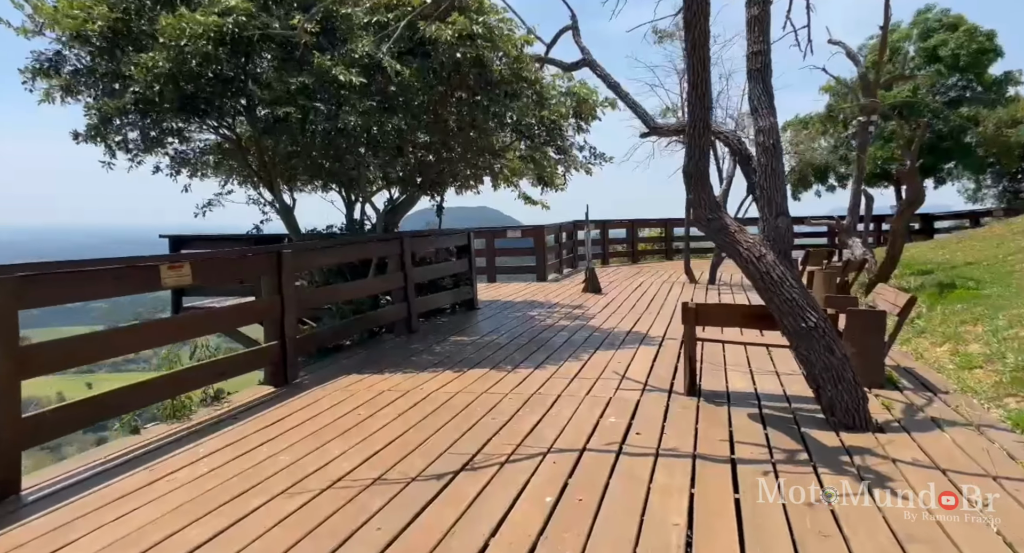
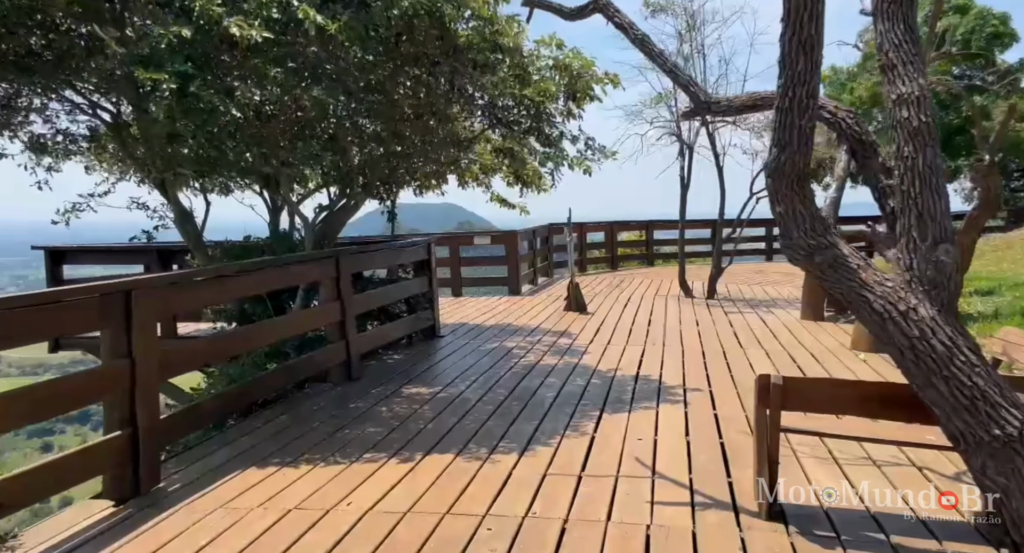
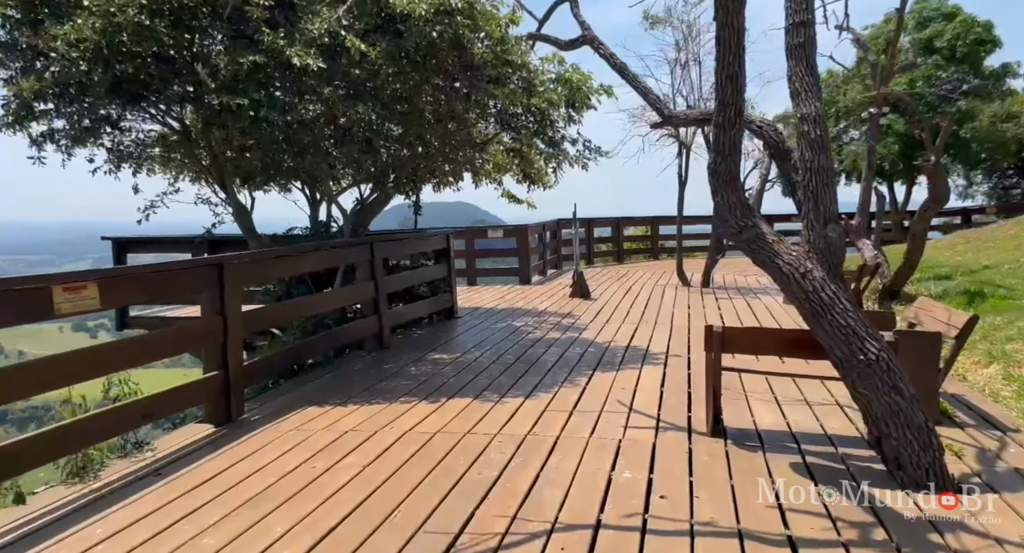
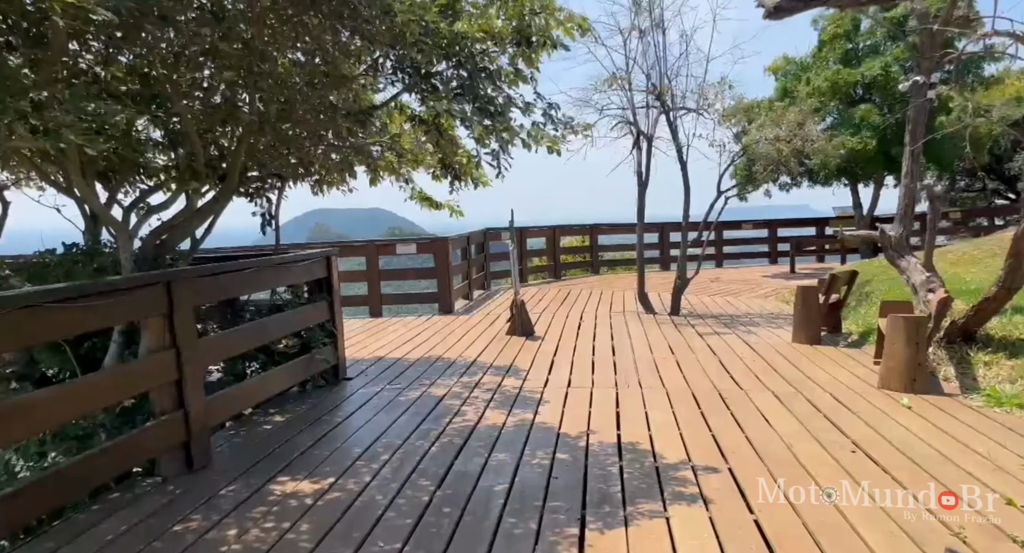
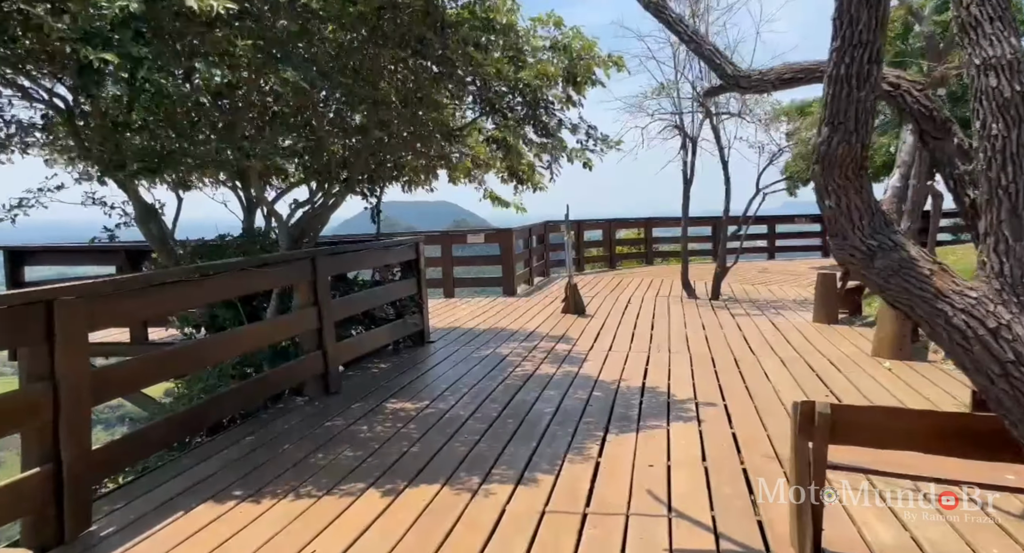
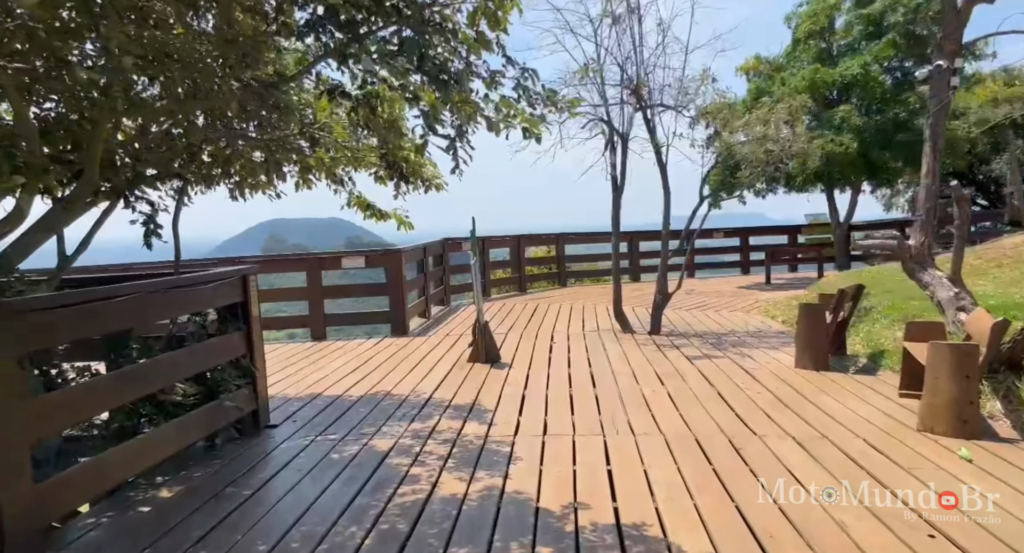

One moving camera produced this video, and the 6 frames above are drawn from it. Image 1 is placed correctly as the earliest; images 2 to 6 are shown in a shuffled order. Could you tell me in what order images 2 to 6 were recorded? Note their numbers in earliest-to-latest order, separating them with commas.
3, 2, 5, 4, 6
